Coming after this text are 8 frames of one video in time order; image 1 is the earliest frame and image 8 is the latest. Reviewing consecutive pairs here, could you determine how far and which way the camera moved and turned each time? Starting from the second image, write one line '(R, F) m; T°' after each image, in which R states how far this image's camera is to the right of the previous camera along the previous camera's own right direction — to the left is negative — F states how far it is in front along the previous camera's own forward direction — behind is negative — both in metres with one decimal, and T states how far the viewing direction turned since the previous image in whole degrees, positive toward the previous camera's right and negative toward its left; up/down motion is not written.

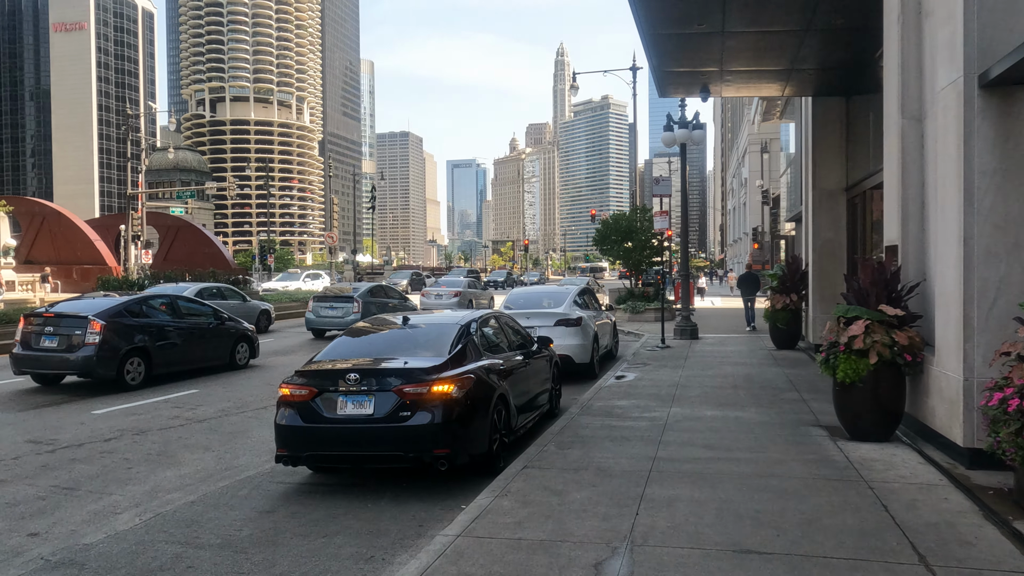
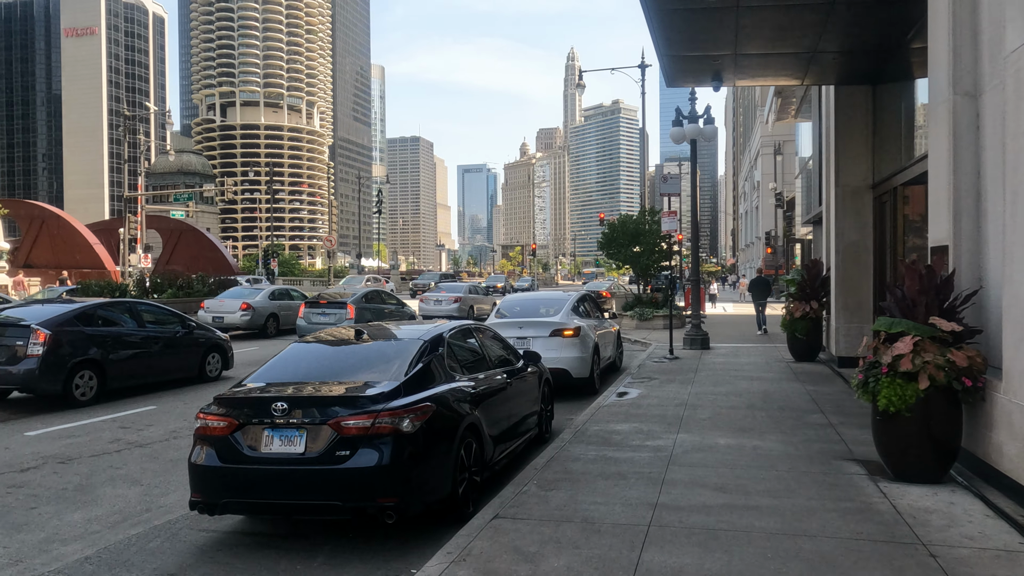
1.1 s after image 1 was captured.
(+0.3, +1.1) m; -1°
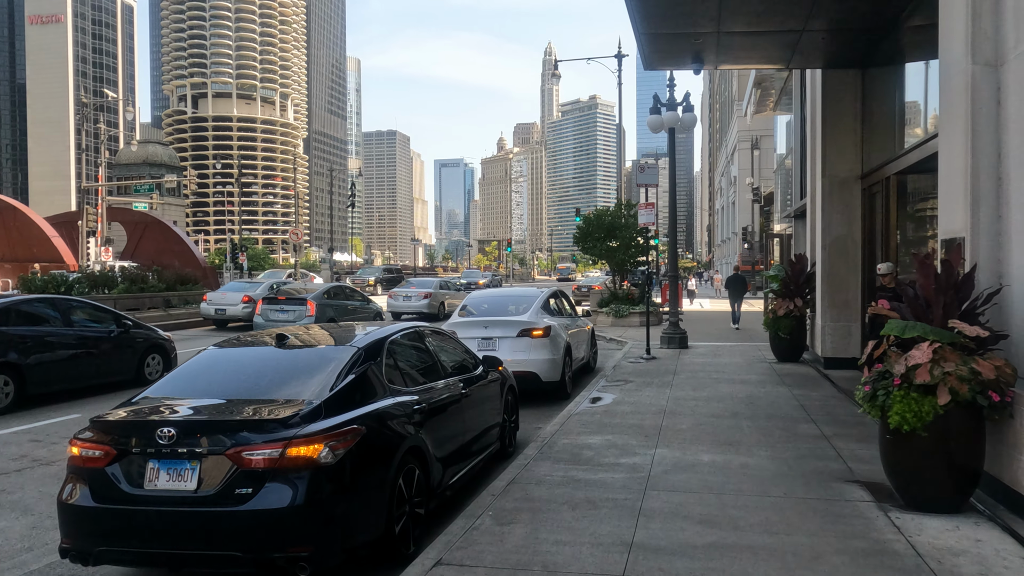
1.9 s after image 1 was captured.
(+0.2, +0.8) m; +2°
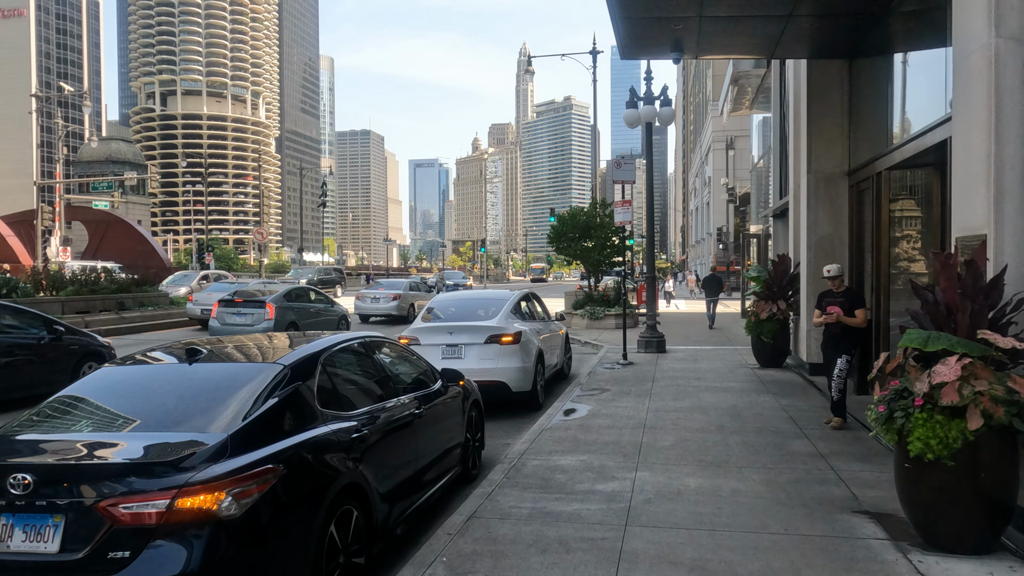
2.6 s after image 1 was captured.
(+0.1, +0.7) m; +2°
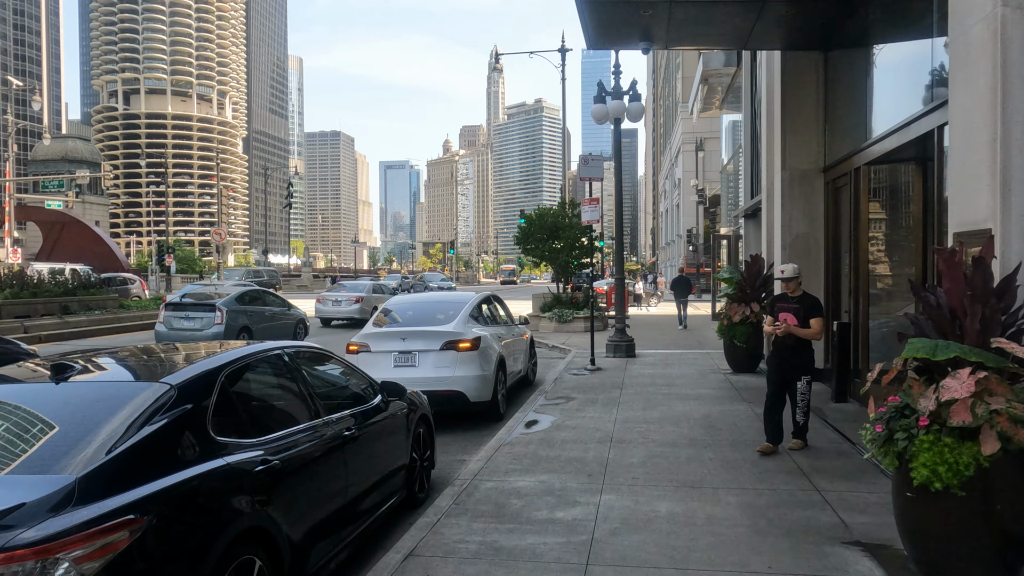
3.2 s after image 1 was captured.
(+0.2, +0.6) m; +2°
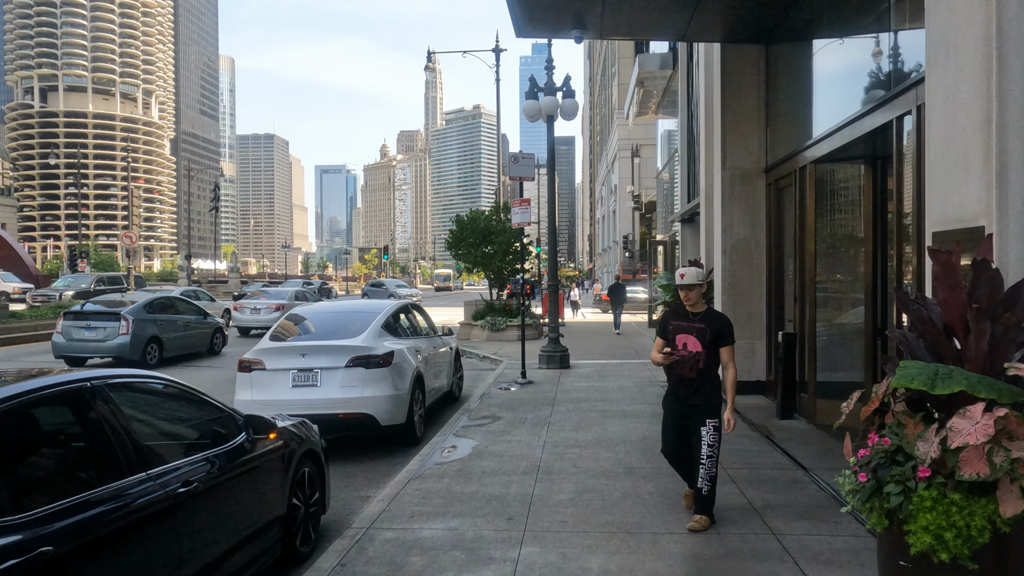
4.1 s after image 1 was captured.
(+0.2, +0.9) m; +5°
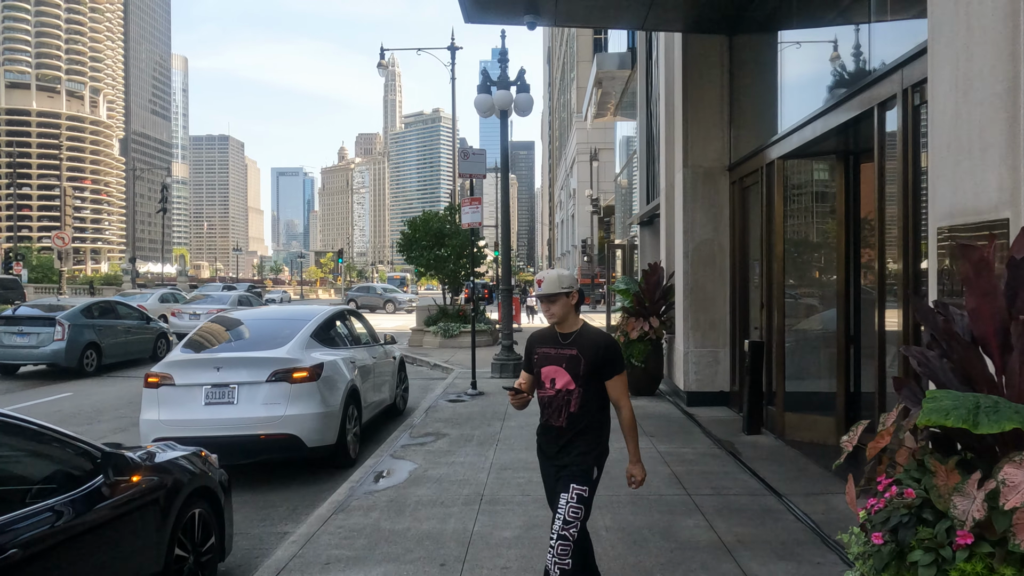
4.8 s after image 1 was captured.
(+0.1, +0.7) m; +3°
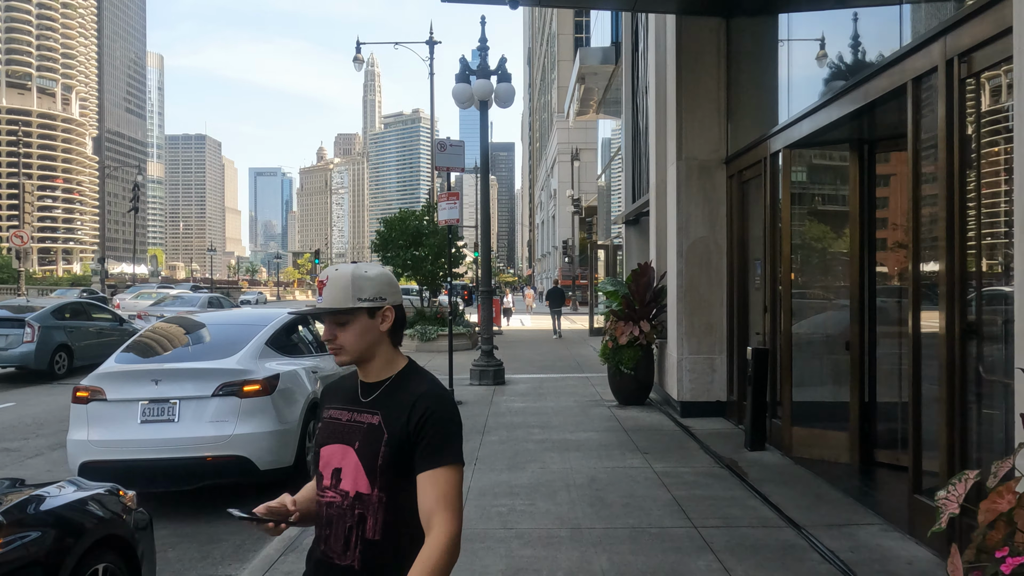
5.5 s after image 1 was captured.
(0.0, +0.7) m; +2°
